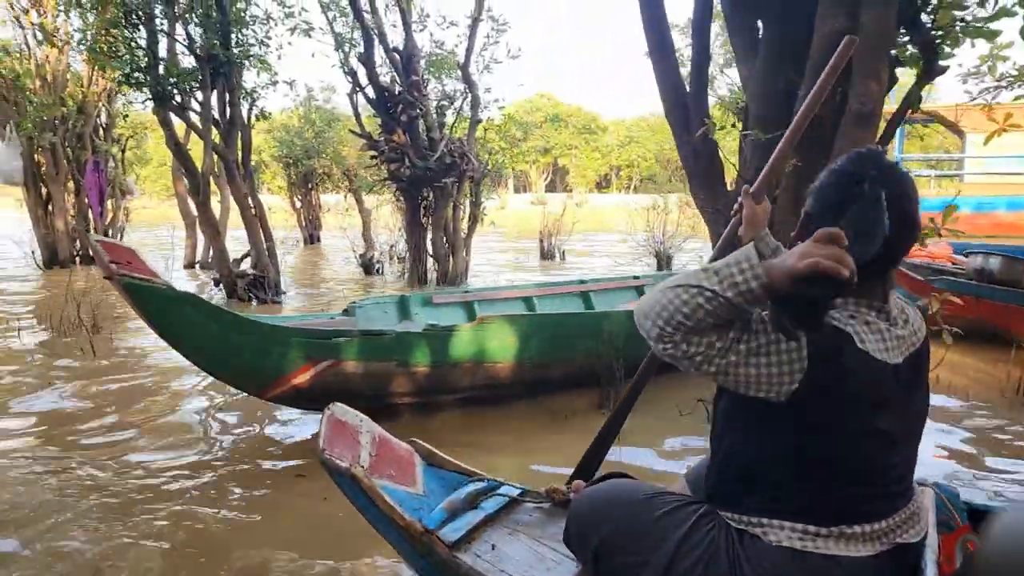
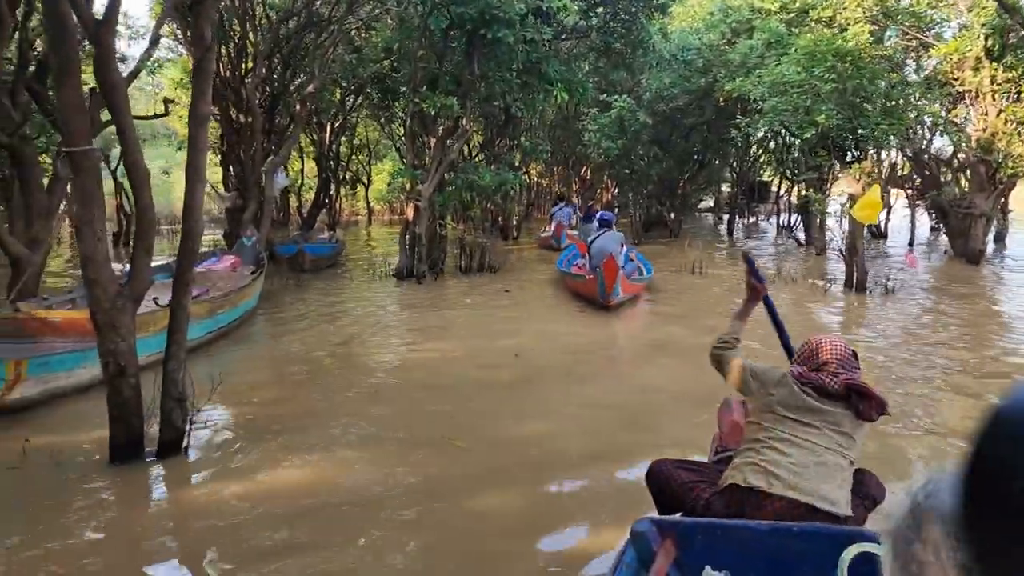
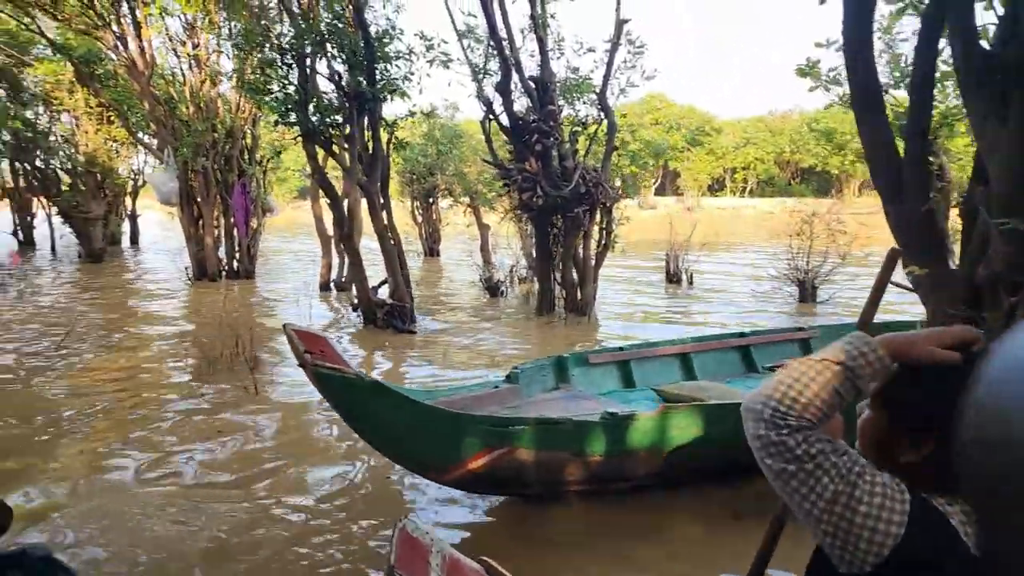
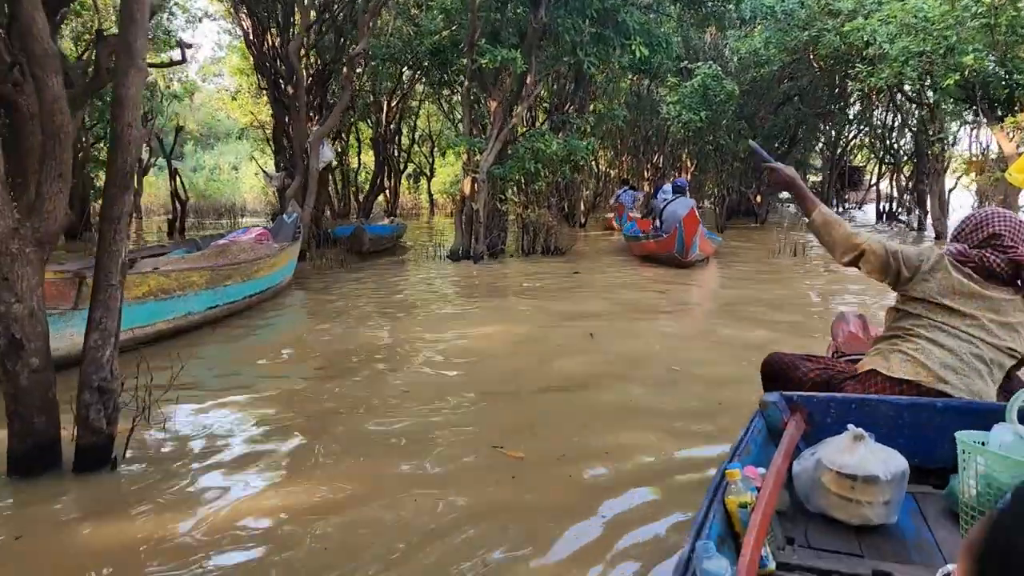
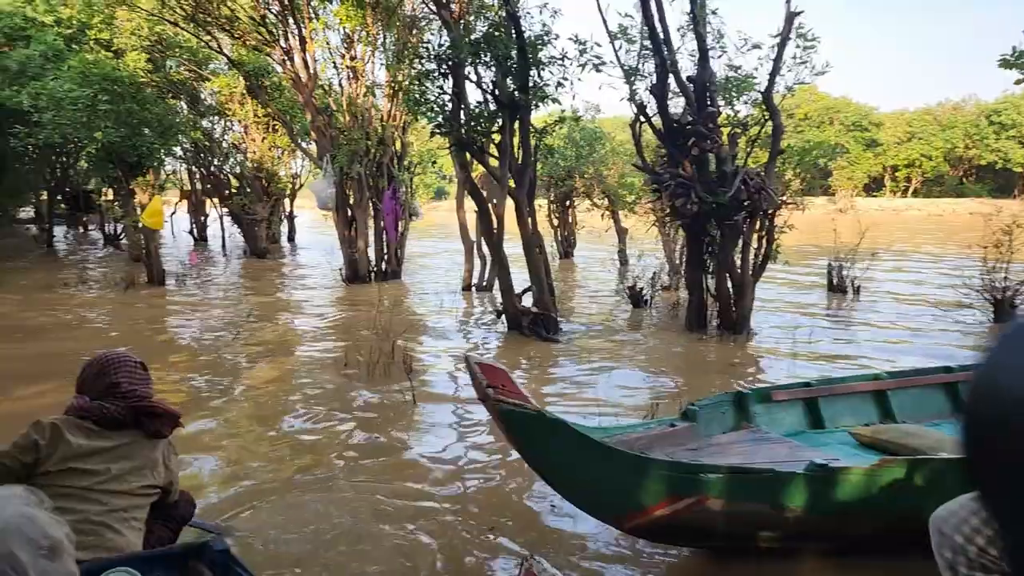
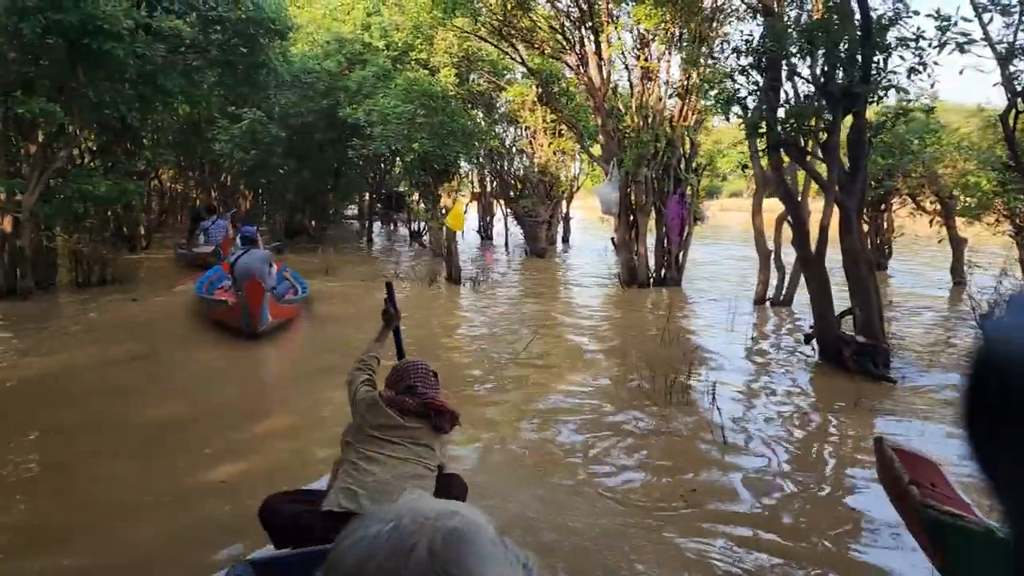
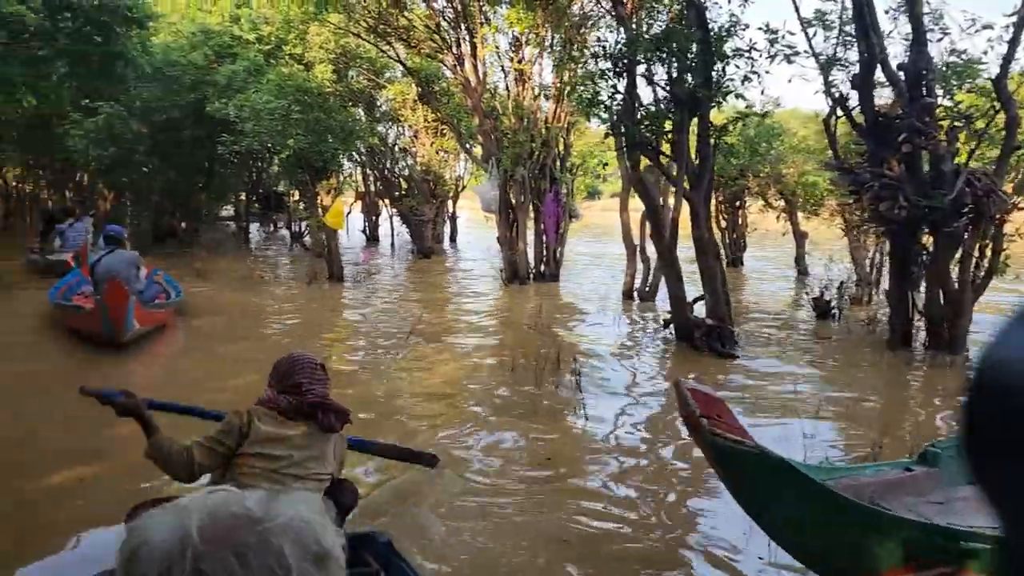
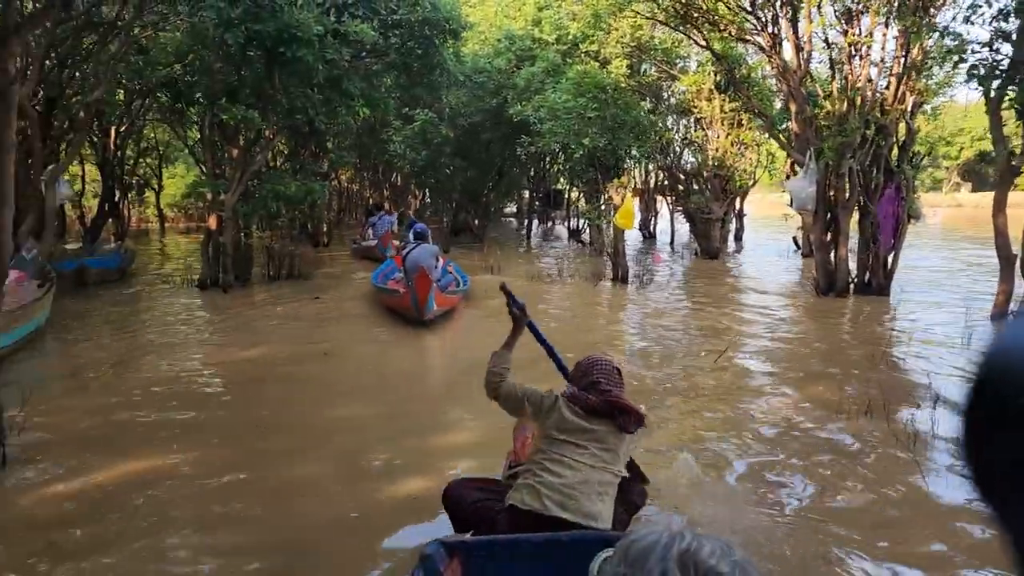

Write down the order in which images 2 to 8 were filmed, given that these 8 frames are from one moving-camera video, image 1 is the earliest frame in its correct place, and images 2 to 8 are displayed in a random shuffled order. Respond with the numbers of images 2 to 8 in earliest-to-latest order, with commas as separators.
3, 5, 7, 6, 8, 2, 4
